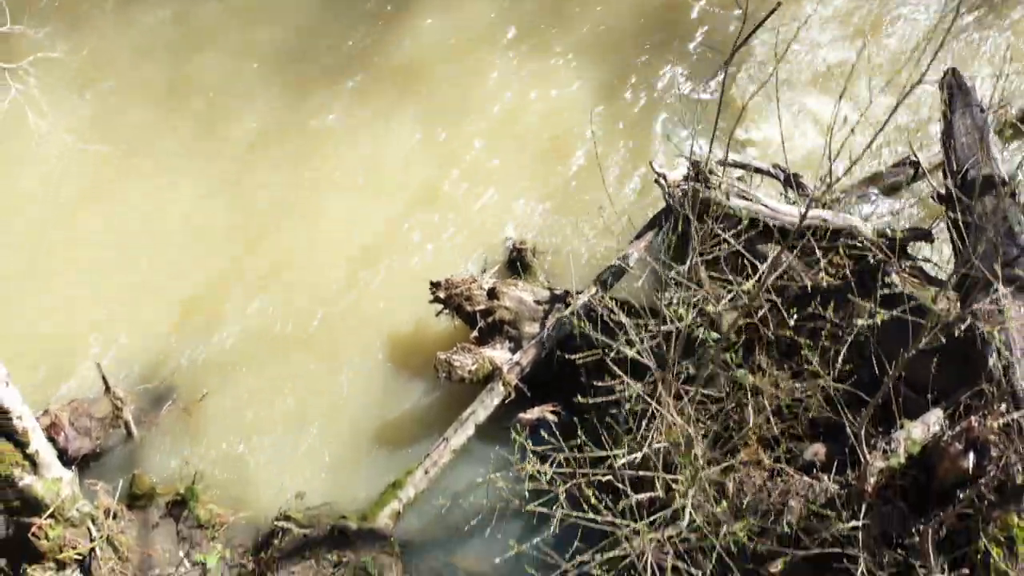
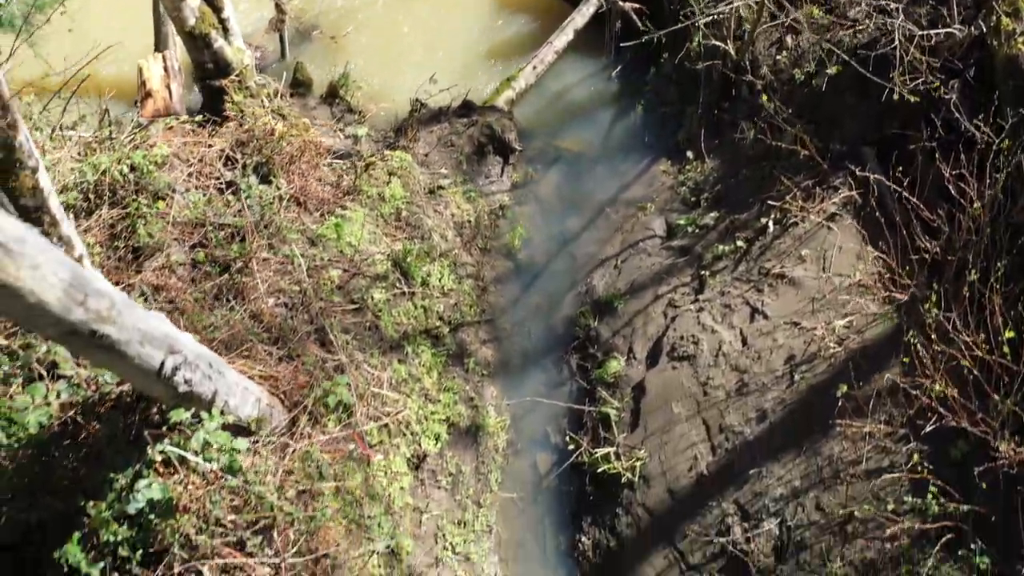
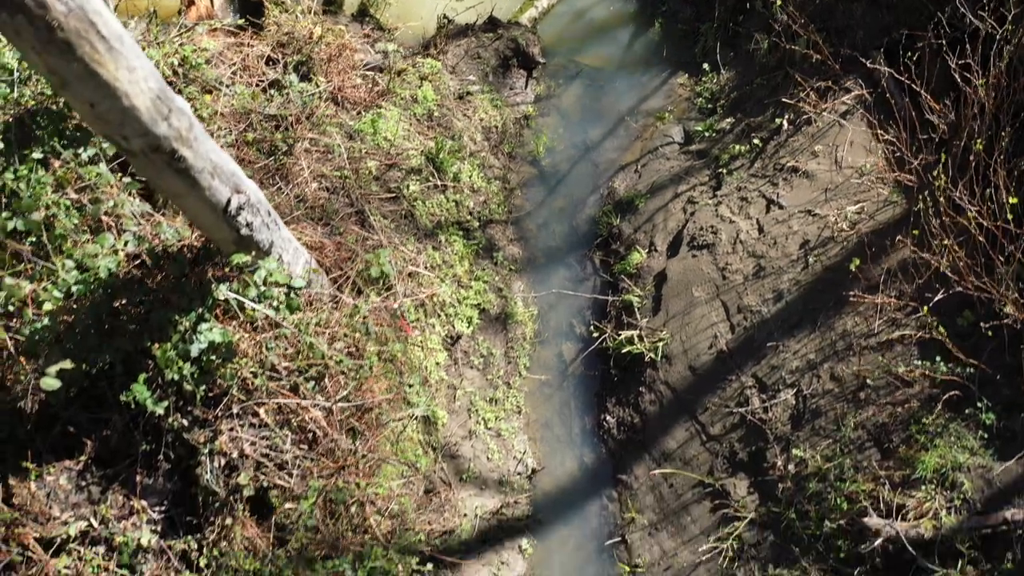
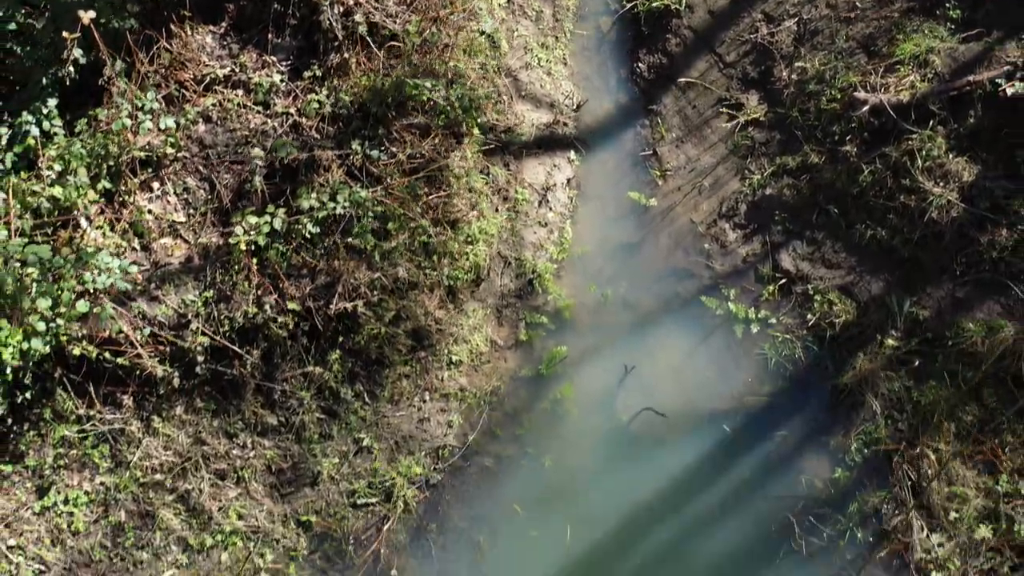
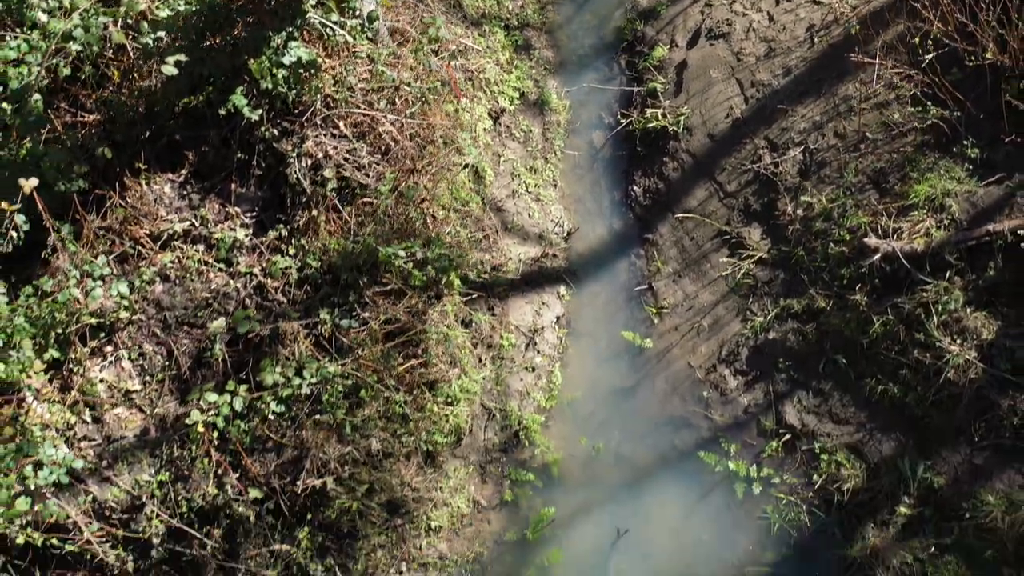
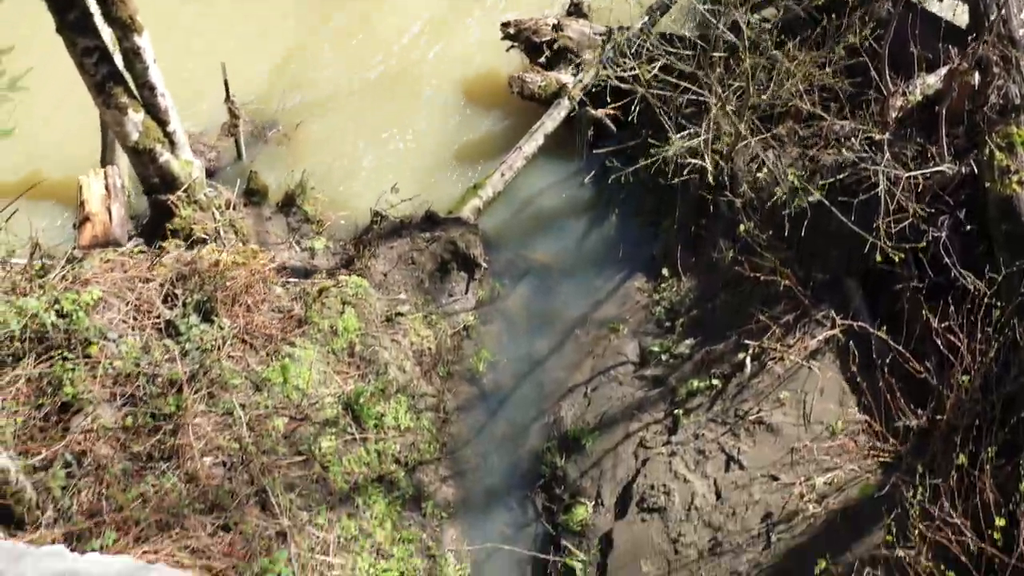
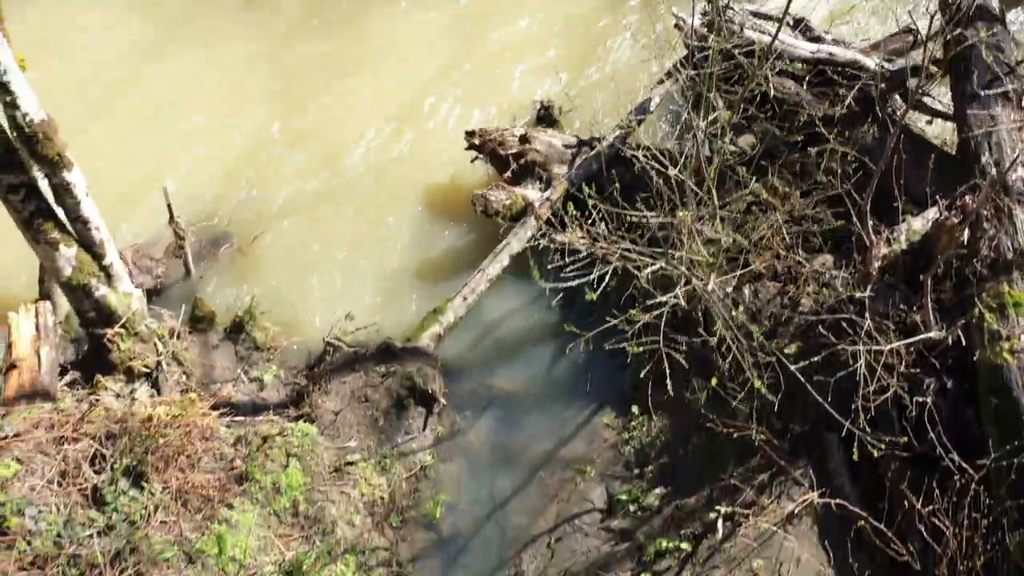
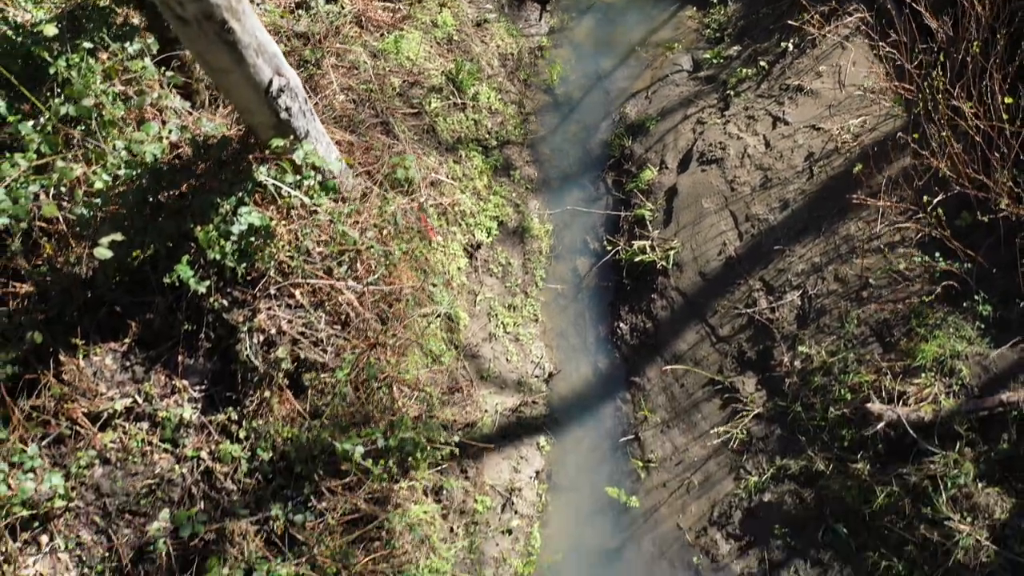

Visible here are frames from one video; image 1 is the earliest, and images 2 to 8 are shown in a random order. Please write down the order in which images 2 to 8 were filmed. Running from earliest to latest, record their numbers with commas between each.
7, 6, 2, 3, 8, 5, 4
